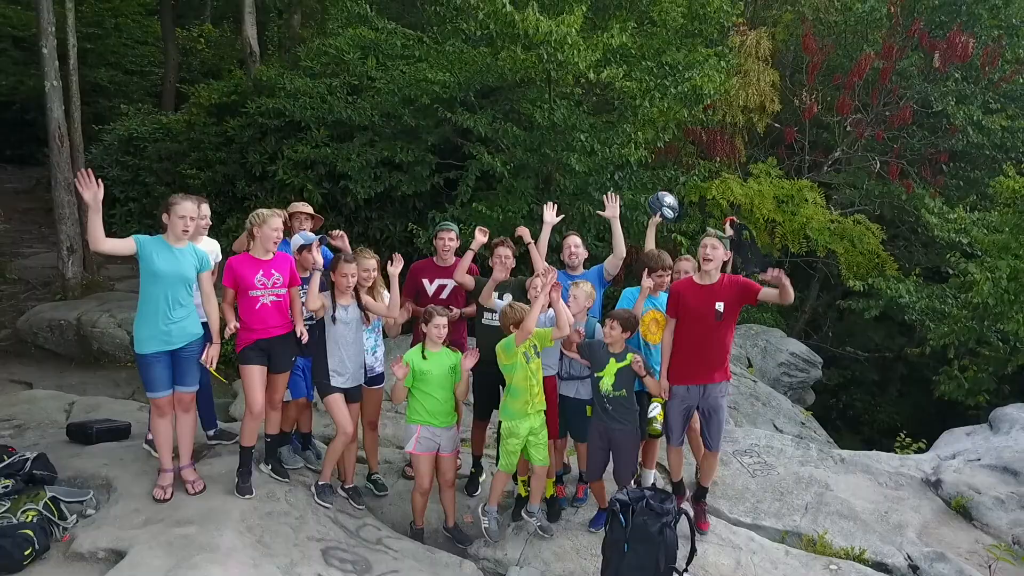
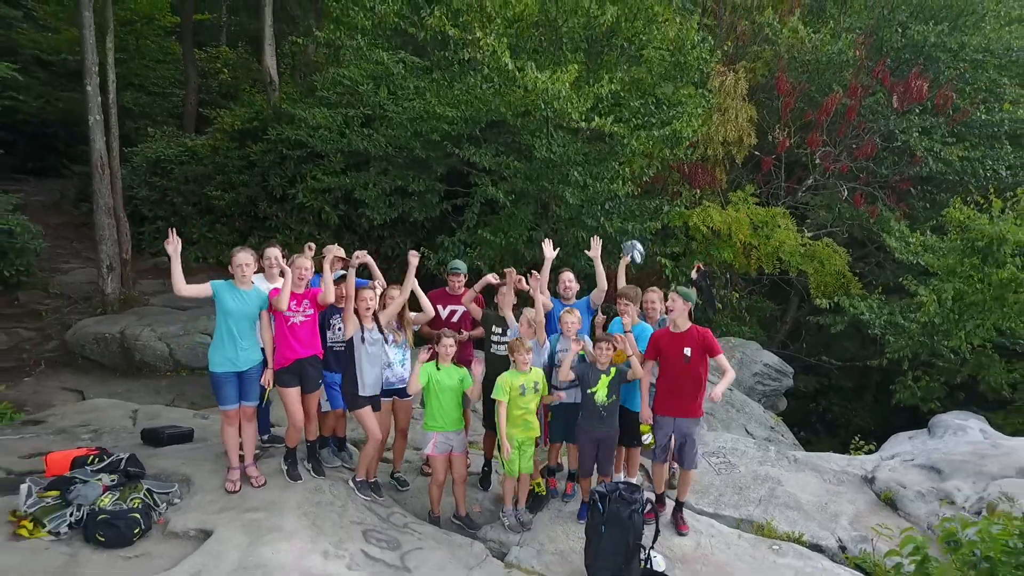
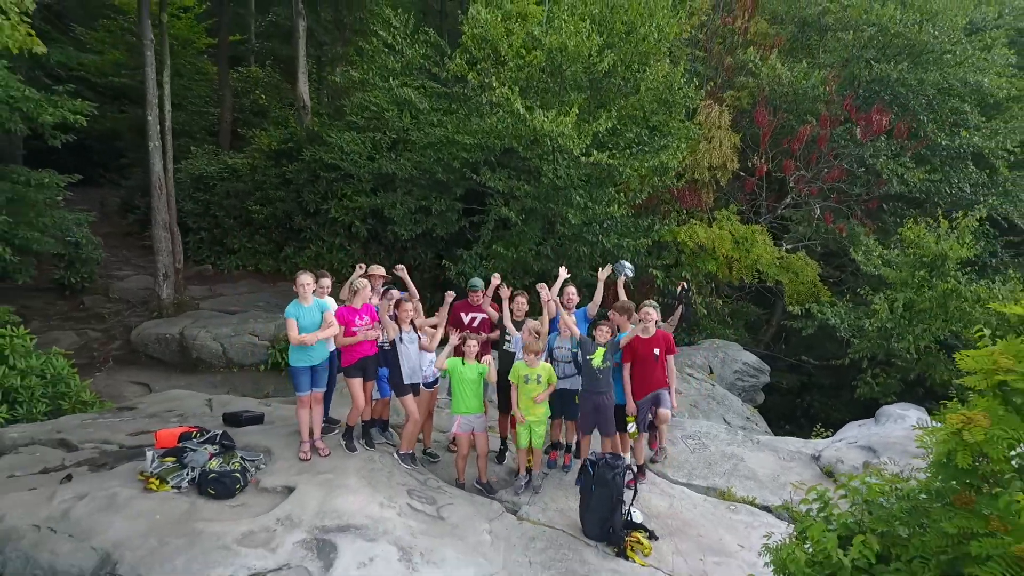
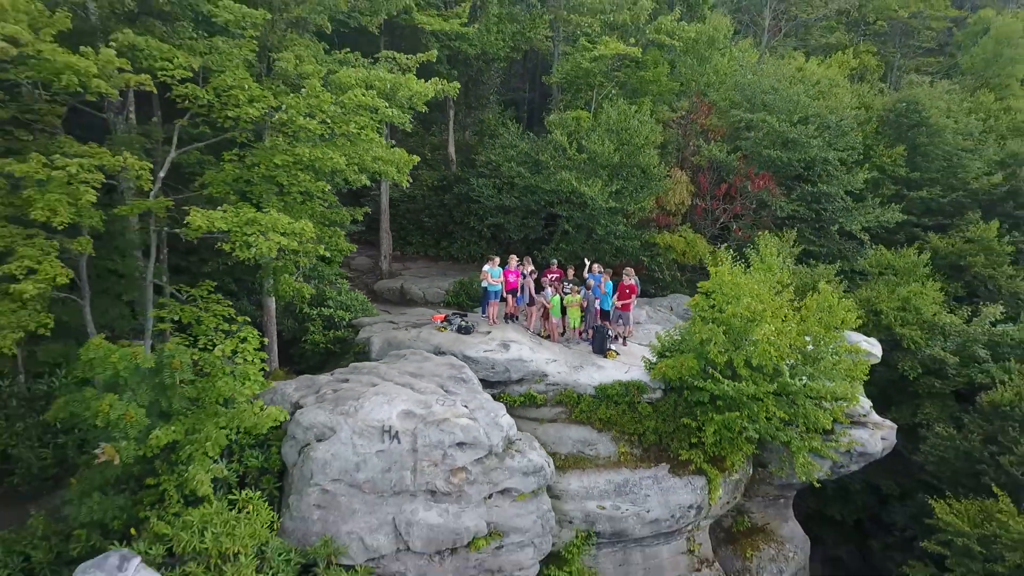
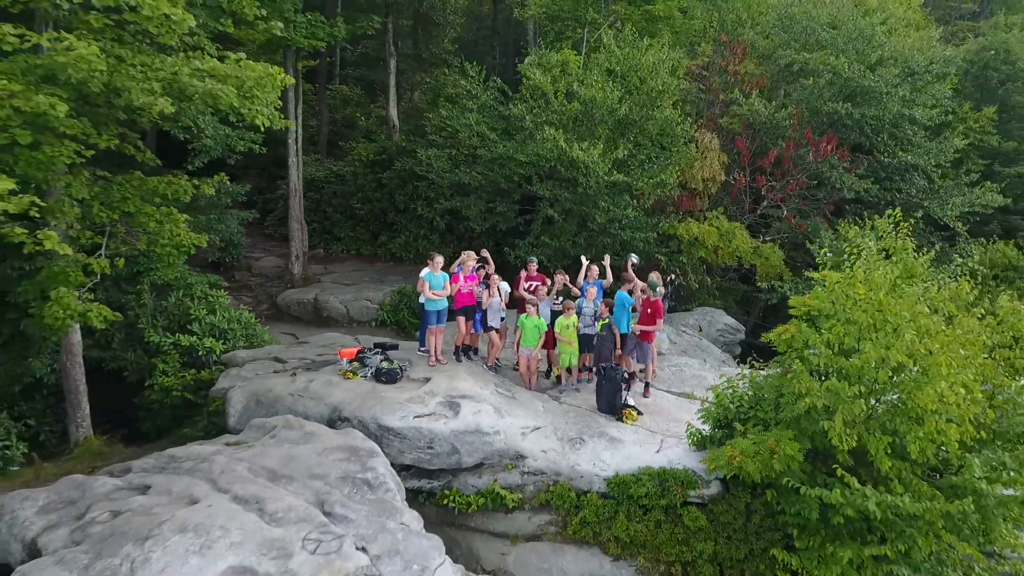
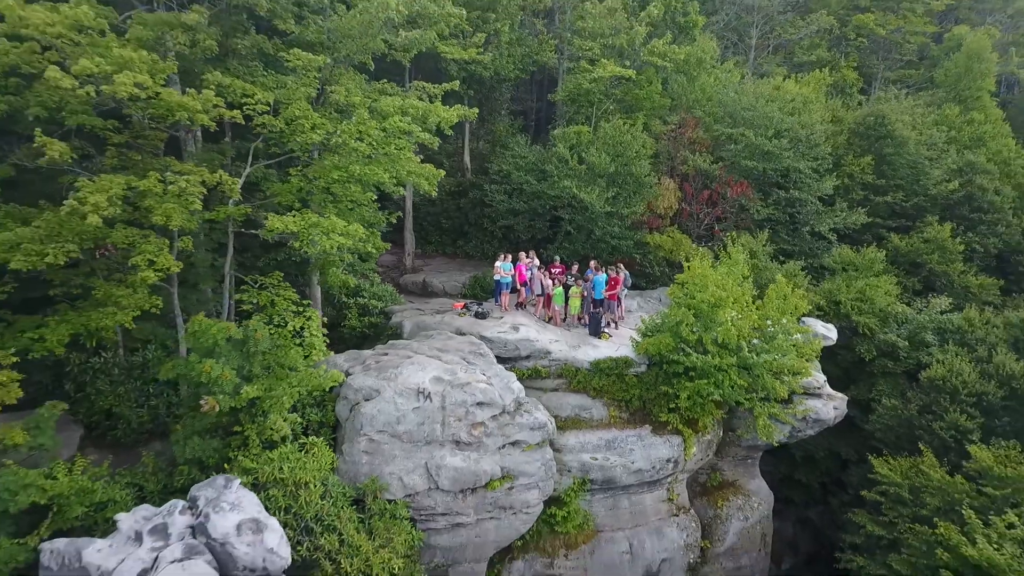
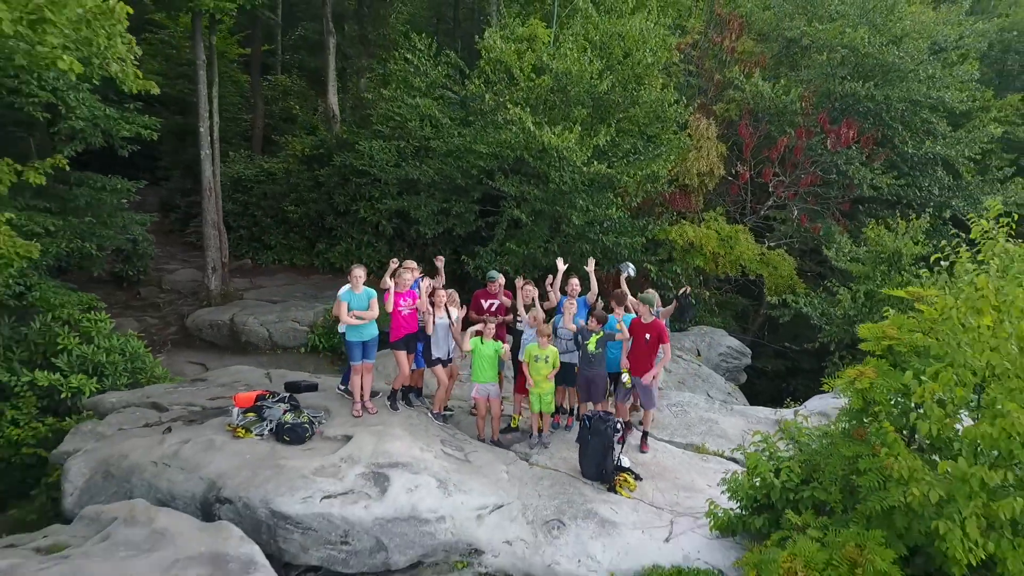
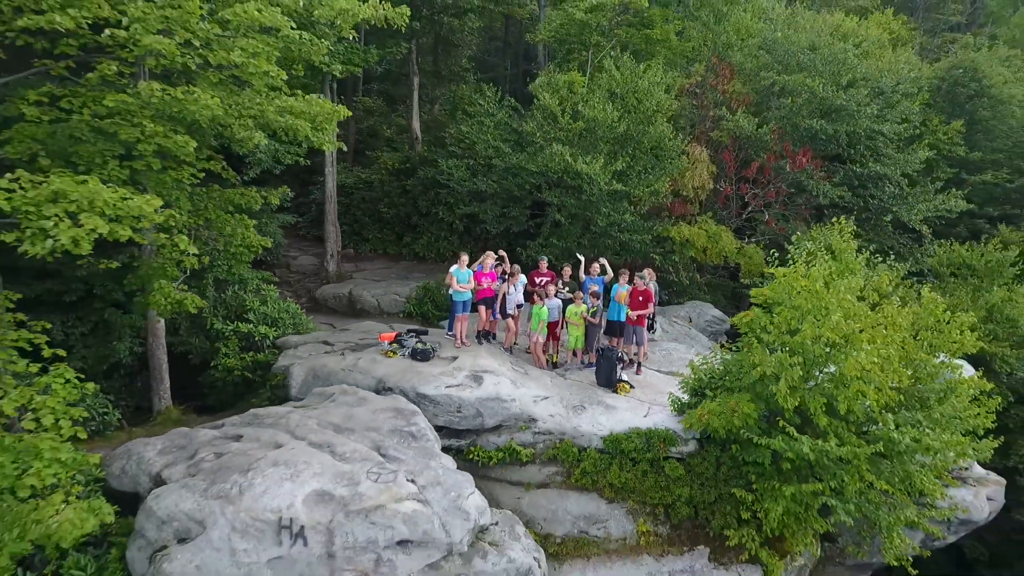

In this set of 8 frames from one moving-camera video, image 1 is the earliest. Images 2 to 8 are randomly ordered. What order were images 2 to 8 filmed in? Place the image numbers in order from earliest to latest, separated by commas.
2, 3, 7, 5, 8, 4, 6
